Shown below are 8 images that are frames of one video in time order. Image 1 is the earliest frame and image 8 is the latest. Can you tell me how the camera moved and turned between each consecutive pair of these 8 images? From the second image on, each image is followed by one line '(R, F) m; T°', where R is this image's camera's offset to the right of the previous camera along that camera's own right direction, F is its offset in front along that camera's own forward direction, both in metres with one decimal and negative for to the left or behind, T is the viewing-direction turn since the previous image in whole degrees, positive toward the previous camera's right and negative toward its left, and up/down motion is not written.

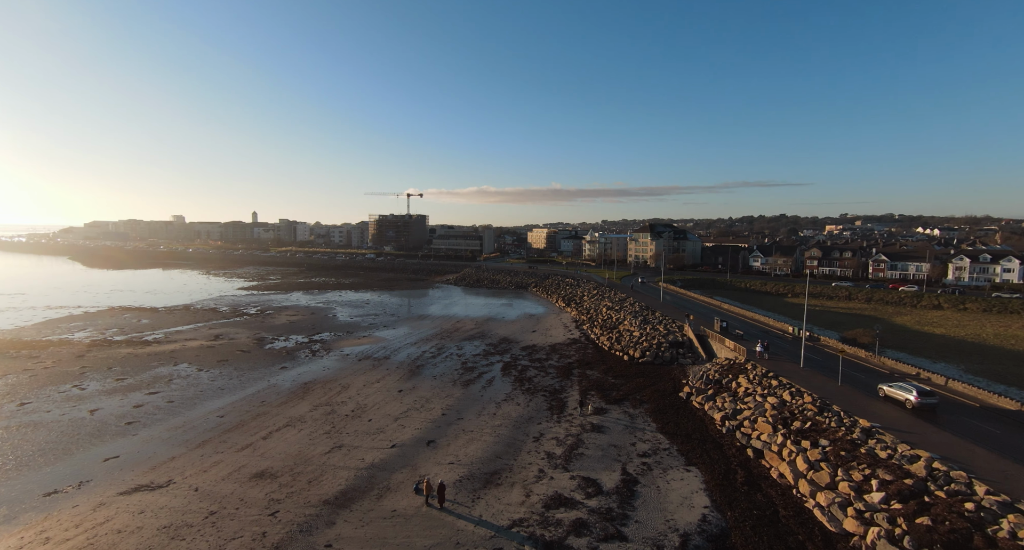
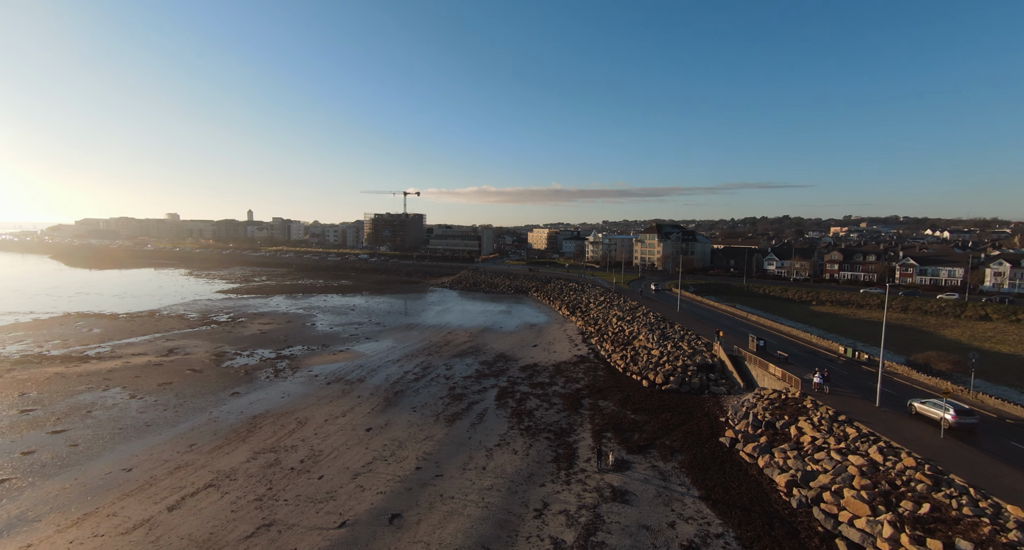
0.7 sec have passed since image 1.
(+0.1, +3.6) m; 0°
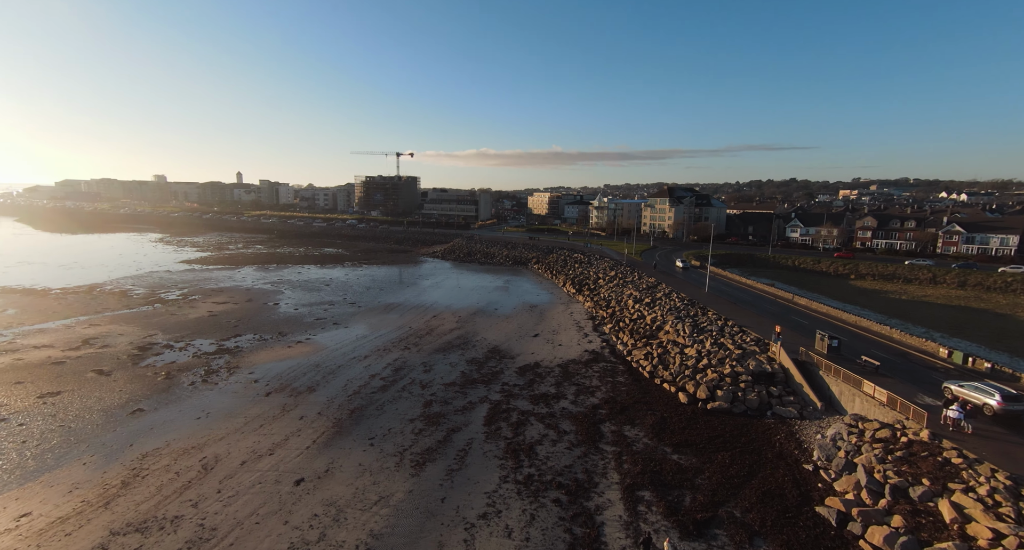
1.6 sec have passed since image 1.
(+0.1, +4.9) m; 0°
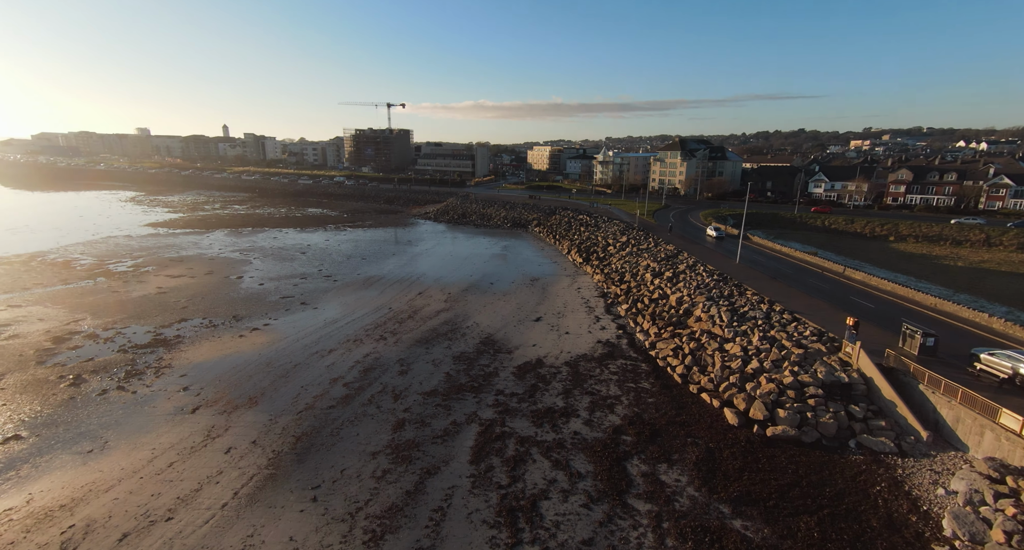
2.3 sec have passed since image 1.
(+0.1, +3.7) m; 0°
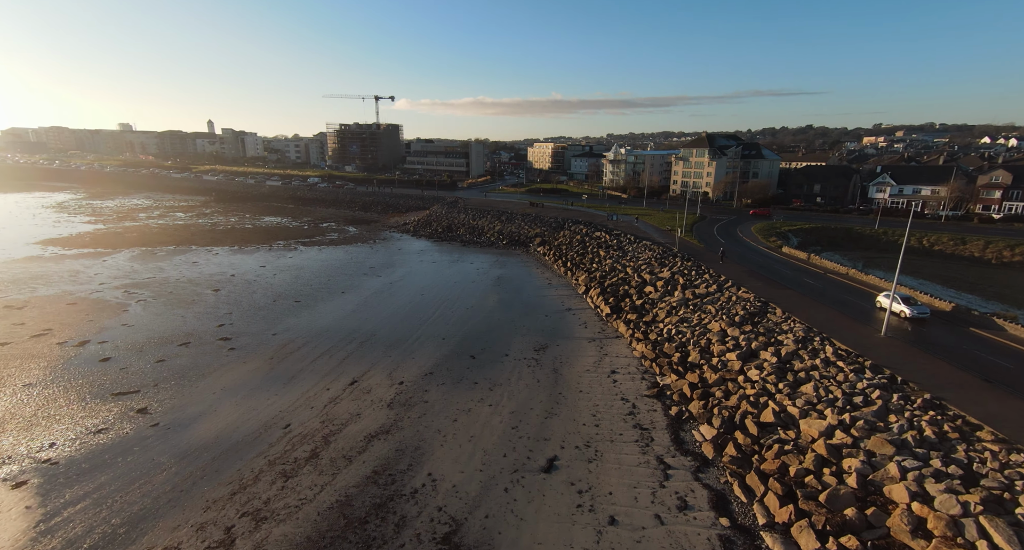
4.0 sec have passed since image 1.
(+0.2, +8.7) m; 0°
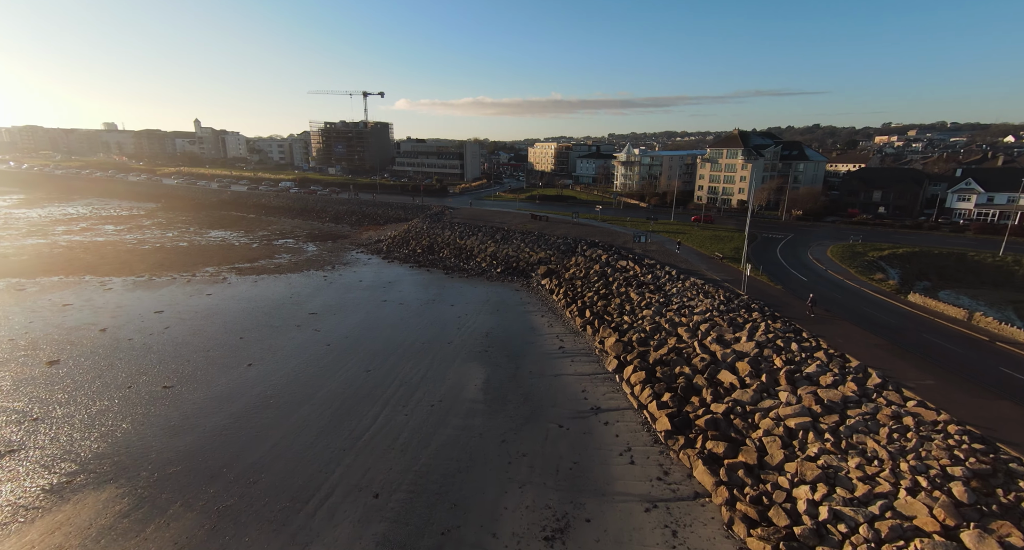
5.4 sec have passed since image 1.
(+0.2, +7.7) m; 0°
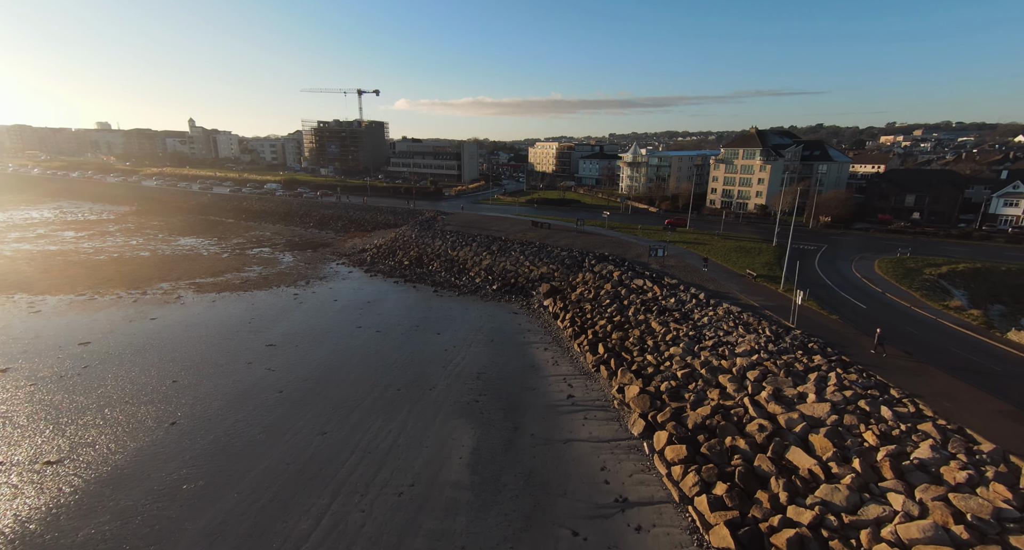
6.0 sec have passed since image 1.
(+0.1, +3.3) m; 0°
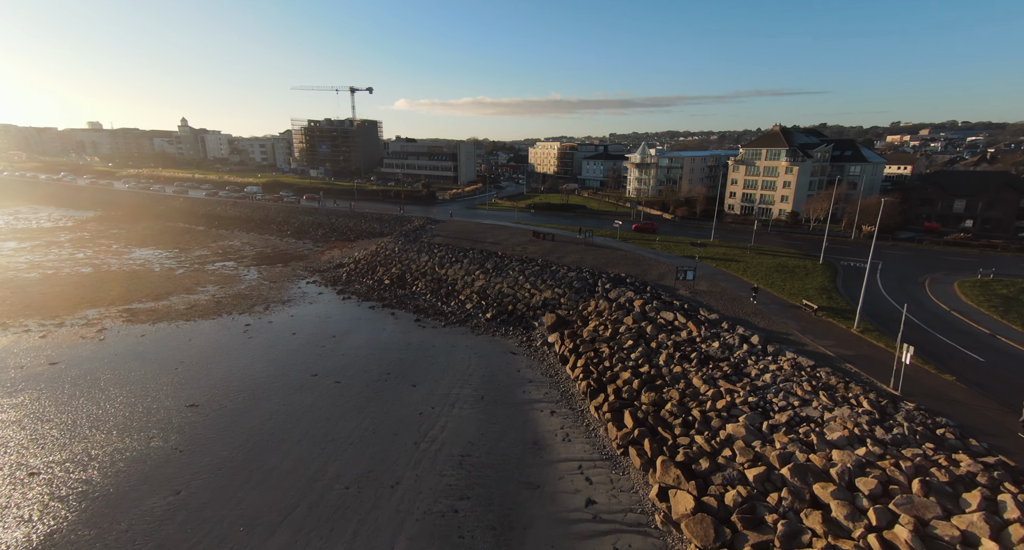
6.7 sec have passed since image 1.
(+0.1, +4.0) m; 0°
